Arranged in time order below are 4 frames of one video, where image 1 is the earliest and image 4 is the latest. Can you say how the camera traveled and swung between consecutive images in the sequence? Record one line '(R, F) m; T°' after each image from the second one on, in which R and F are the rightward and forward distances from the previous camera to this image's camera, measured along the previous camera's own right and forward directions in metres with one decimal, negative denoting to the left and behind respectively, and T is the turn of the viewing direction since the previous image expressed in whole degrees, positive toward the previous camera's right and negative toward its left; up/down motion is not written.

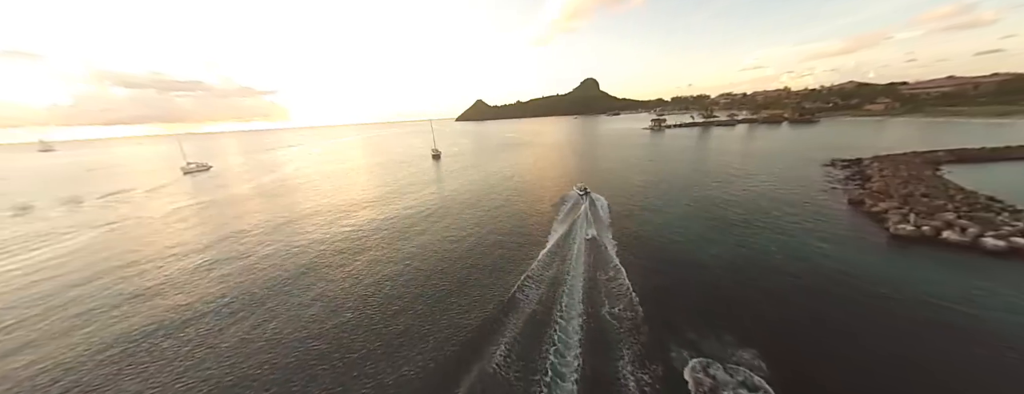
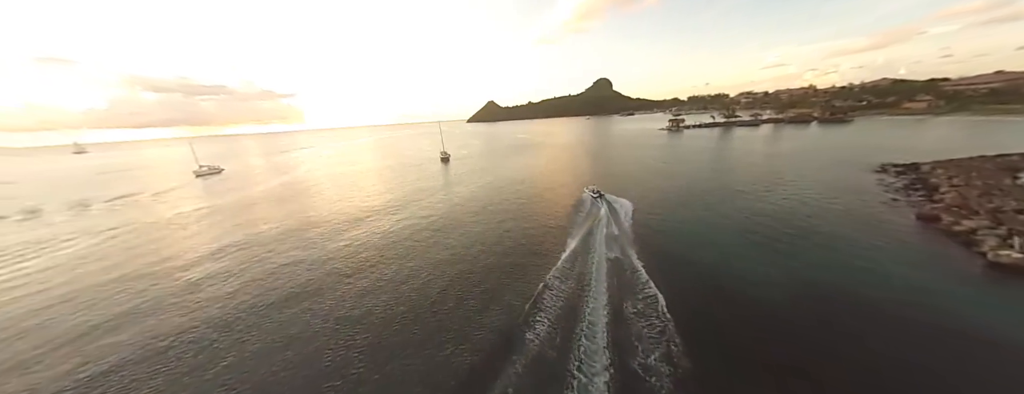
(0.0, +2.1) m; -2°
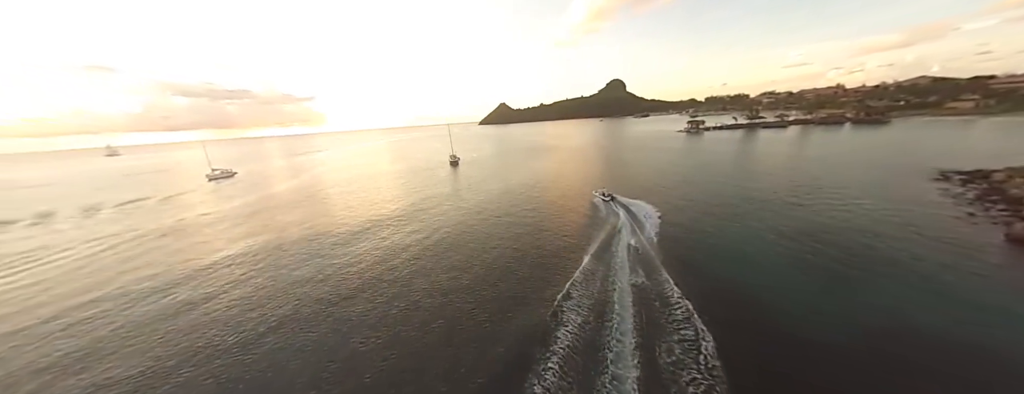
(+0.1, +1.9) m; -2°
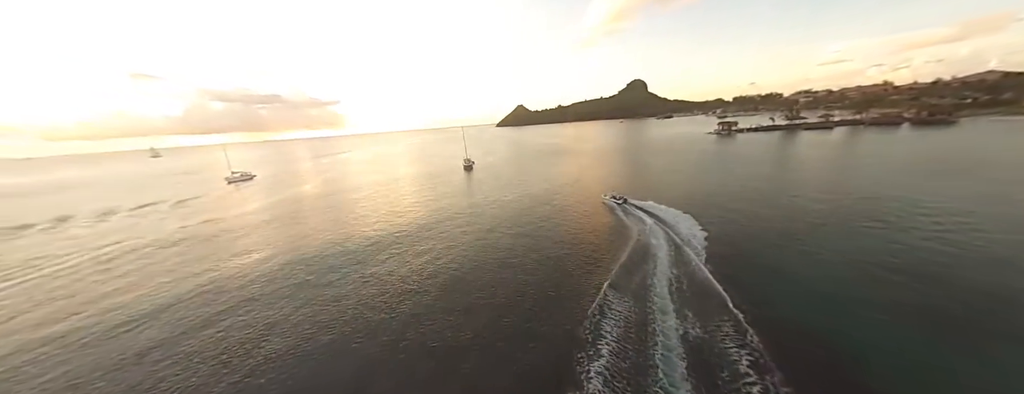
(+0.1, +2.8) m; -4°
